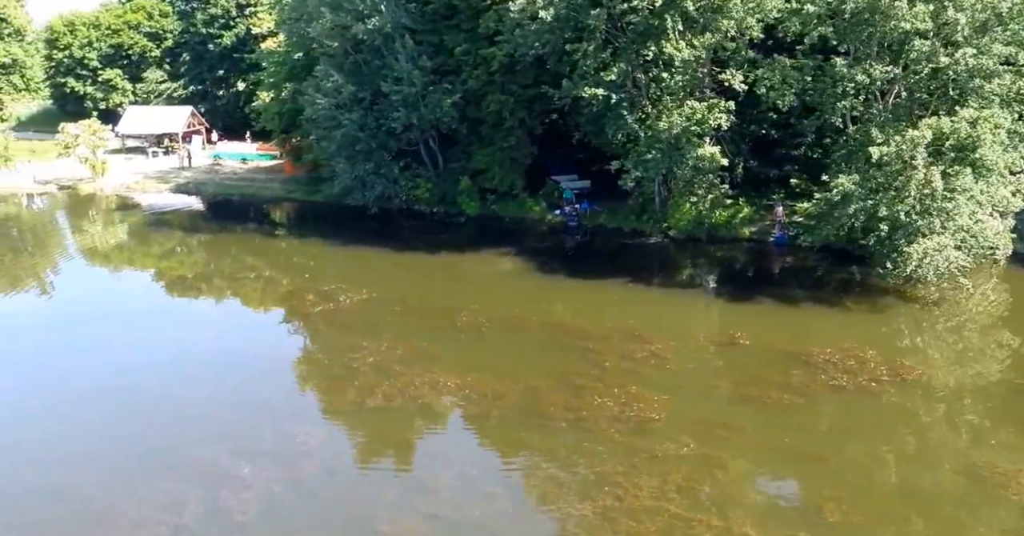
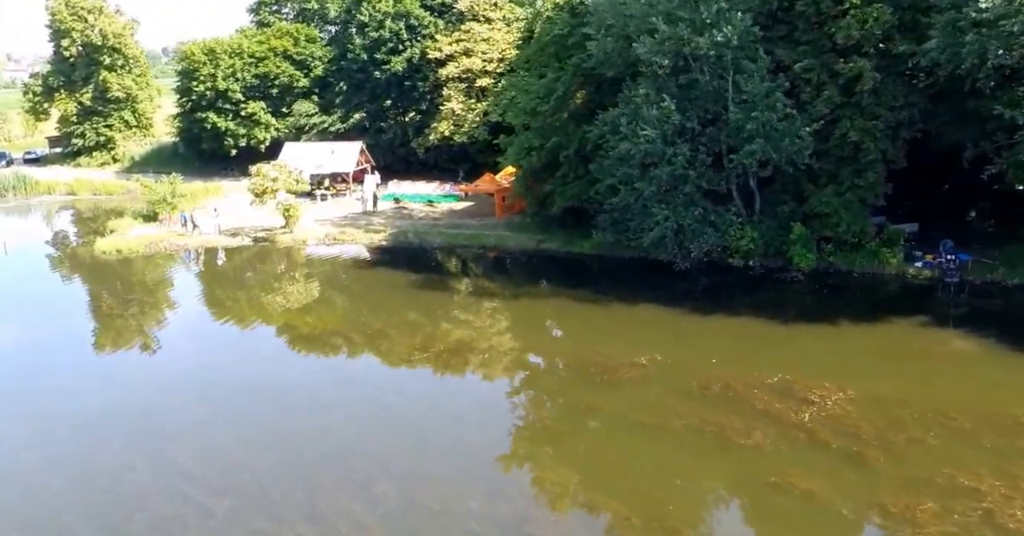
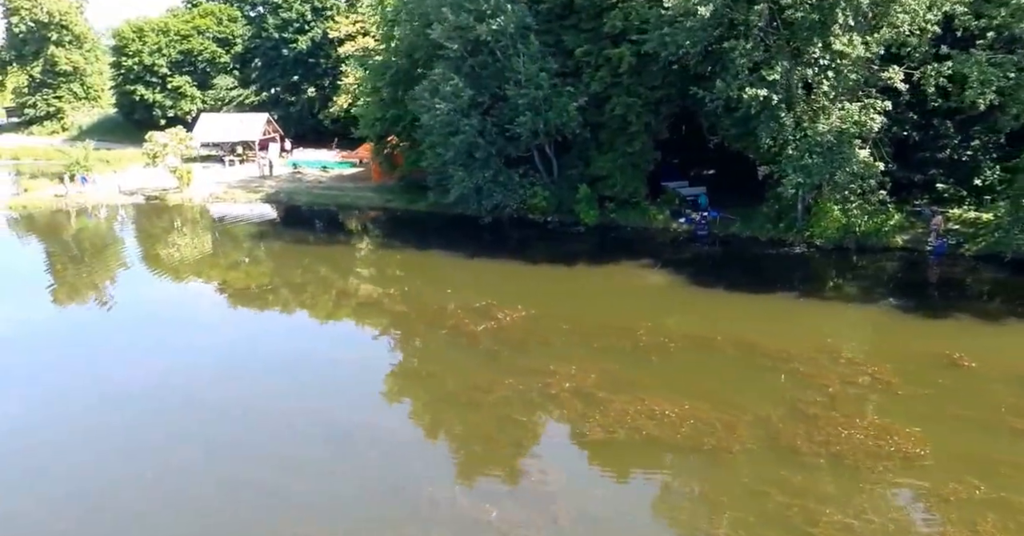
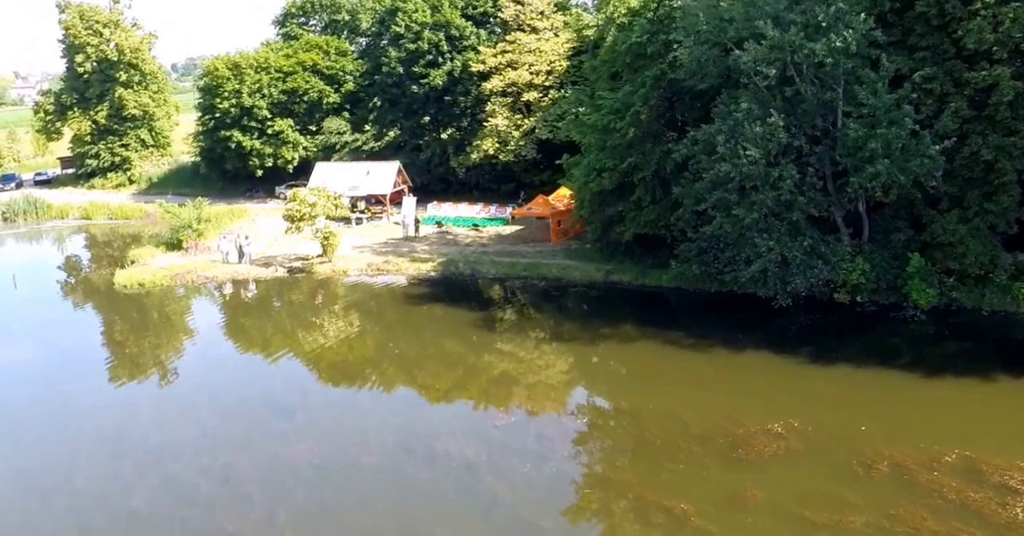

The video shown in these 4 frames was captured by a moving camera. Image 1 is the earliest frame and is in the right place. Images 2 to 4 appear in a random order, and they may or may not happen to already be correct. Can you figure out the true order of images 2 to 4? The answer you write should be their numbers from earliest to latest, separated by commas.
3, 2, 4
